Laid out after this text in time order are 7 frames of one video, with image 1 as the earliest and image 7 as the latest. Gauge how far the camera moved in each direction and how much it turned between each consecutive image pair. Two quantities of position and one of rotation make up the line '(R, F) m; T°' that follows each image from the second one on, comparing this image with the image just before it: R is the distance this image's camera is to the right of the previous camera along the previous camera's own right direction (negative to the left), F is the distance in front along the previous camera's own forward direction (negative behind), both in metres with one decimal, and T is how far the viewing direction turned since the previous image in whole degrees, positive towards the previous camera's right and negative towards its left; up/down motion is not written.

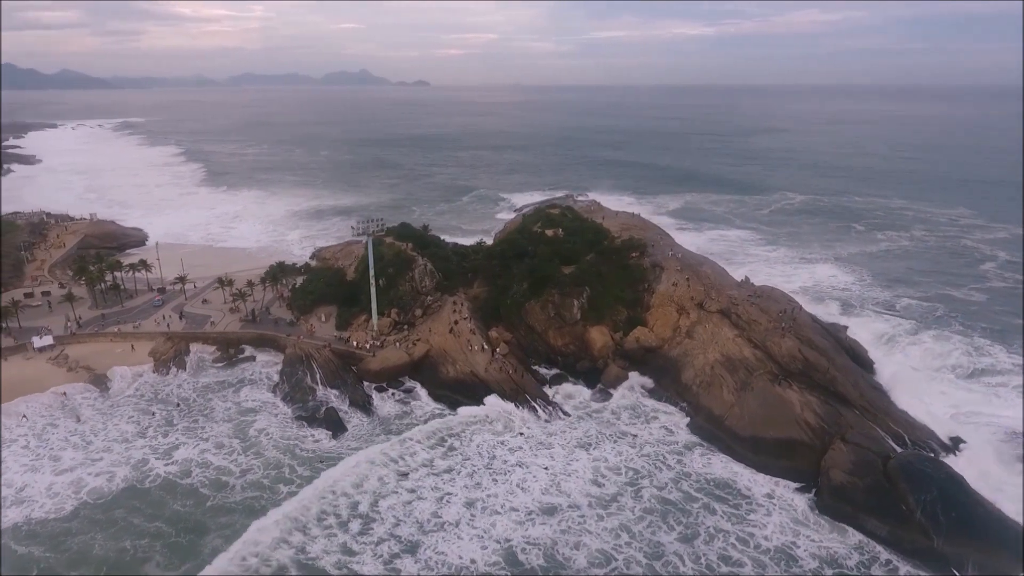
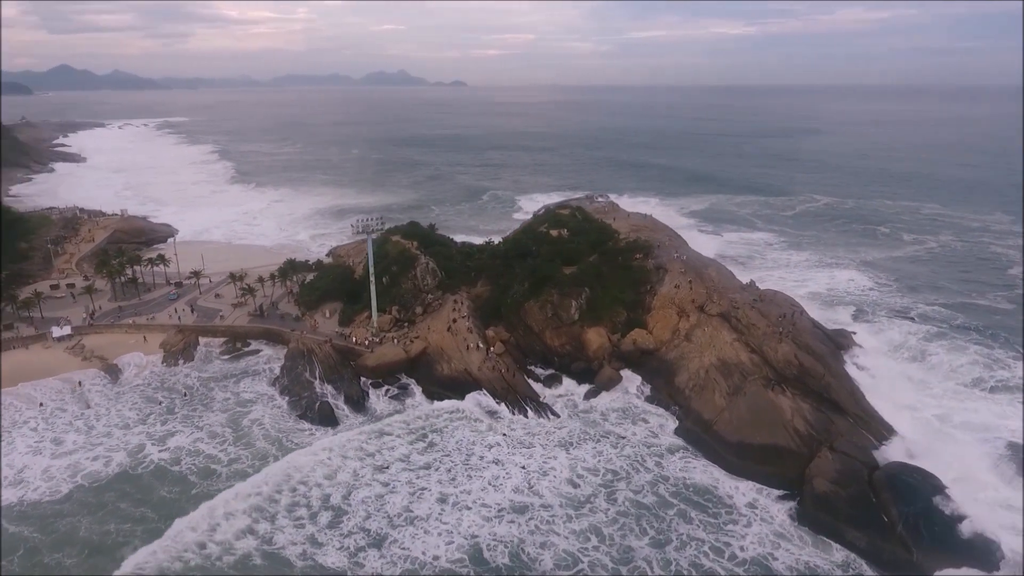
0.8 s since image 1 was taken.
(+1.7, 0.0) m; -3°
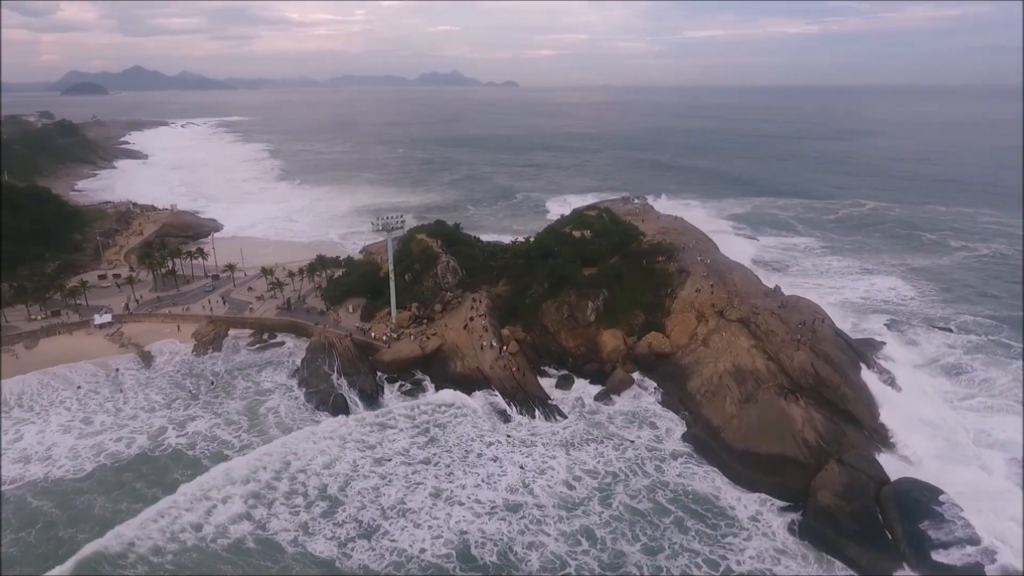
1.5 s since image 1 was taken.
(+1.4, 0.0) m; -4°
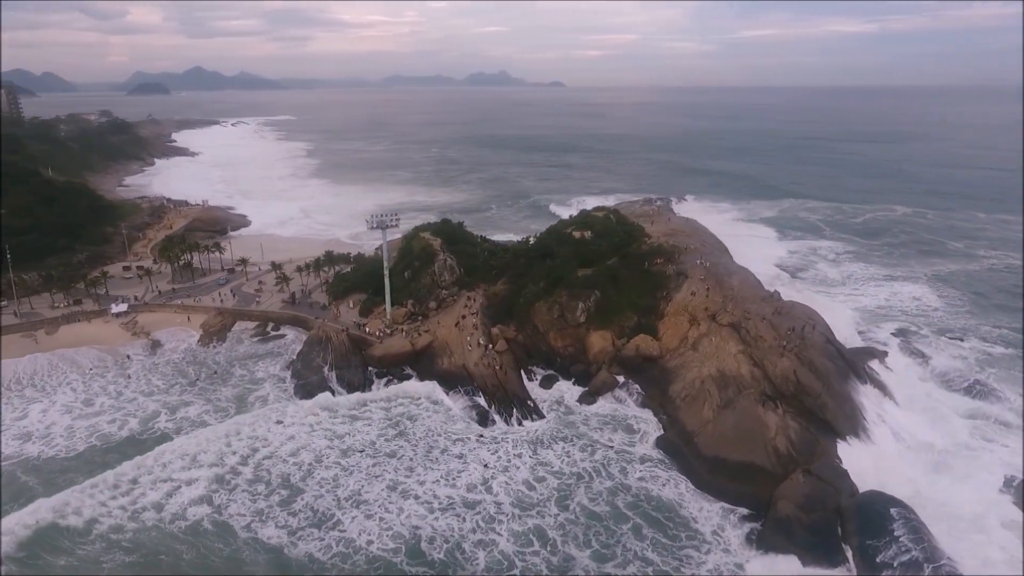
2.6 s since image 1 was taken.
(+2.4, -0.1) m; -4°
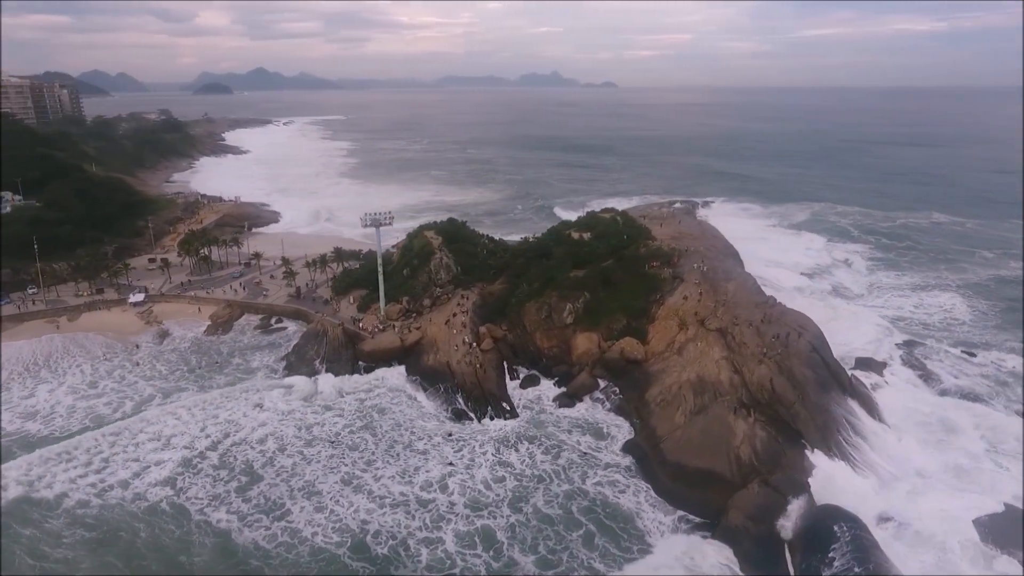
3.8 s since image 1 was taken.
(+2.7, 0.0) m; -4°
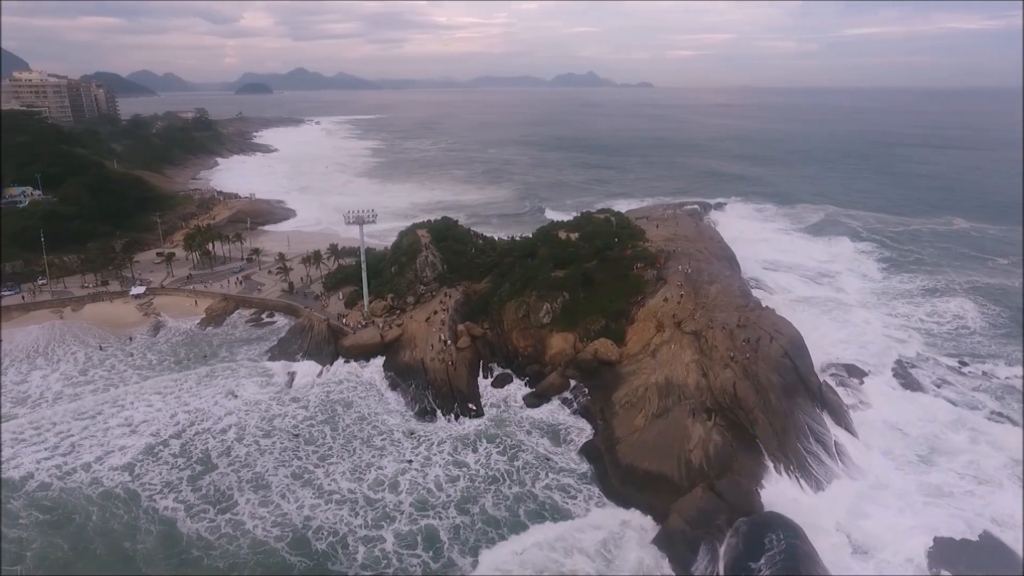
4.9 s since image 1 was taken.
(+2.5, 0.0) m; -3°
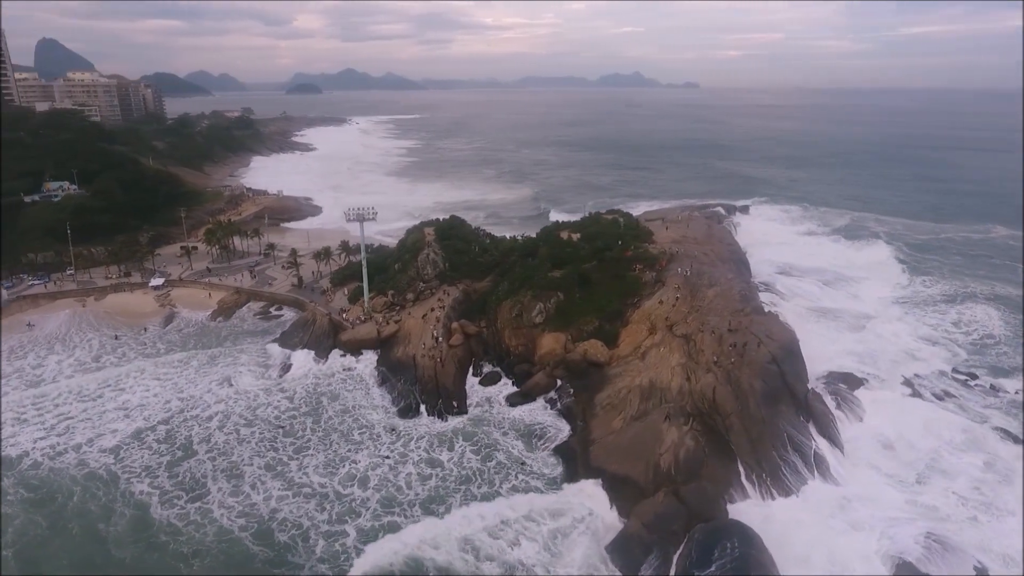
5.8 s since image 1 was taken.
(+2.1, 0.0) m; -4°
